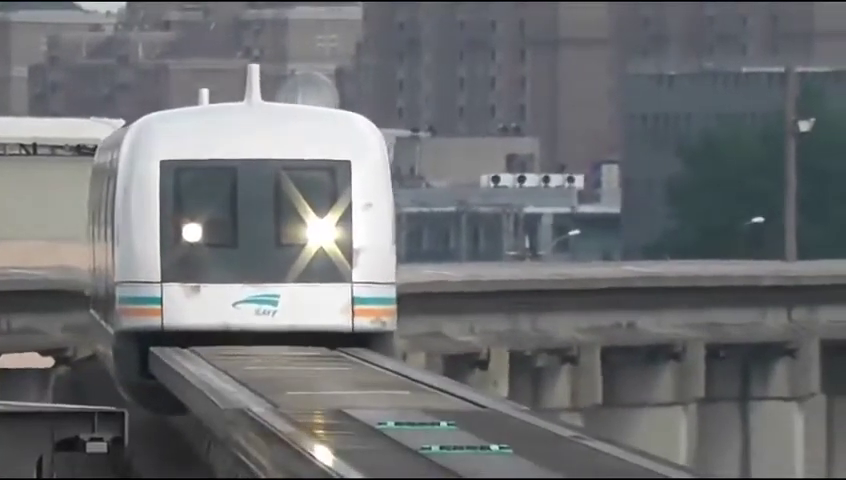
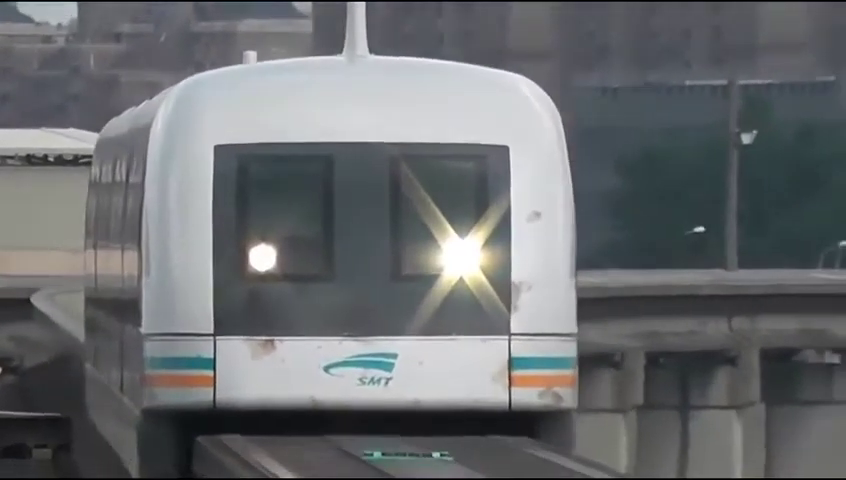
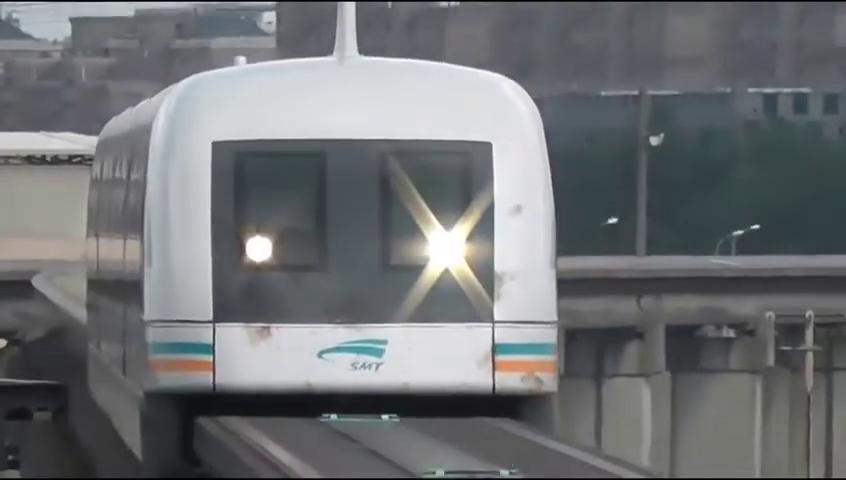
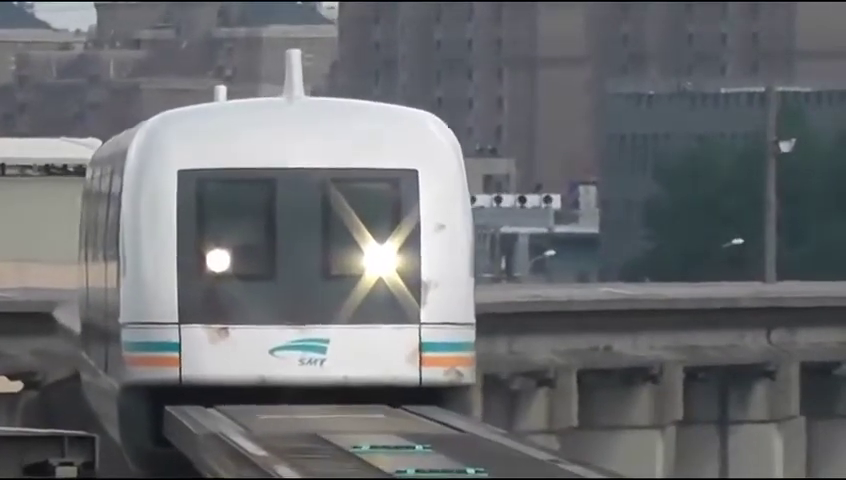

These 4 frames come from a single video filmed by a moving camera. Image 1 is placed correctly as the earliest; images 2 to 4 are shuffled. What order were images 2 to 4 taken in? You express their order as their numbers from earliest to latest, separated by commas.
4, 2, 3
